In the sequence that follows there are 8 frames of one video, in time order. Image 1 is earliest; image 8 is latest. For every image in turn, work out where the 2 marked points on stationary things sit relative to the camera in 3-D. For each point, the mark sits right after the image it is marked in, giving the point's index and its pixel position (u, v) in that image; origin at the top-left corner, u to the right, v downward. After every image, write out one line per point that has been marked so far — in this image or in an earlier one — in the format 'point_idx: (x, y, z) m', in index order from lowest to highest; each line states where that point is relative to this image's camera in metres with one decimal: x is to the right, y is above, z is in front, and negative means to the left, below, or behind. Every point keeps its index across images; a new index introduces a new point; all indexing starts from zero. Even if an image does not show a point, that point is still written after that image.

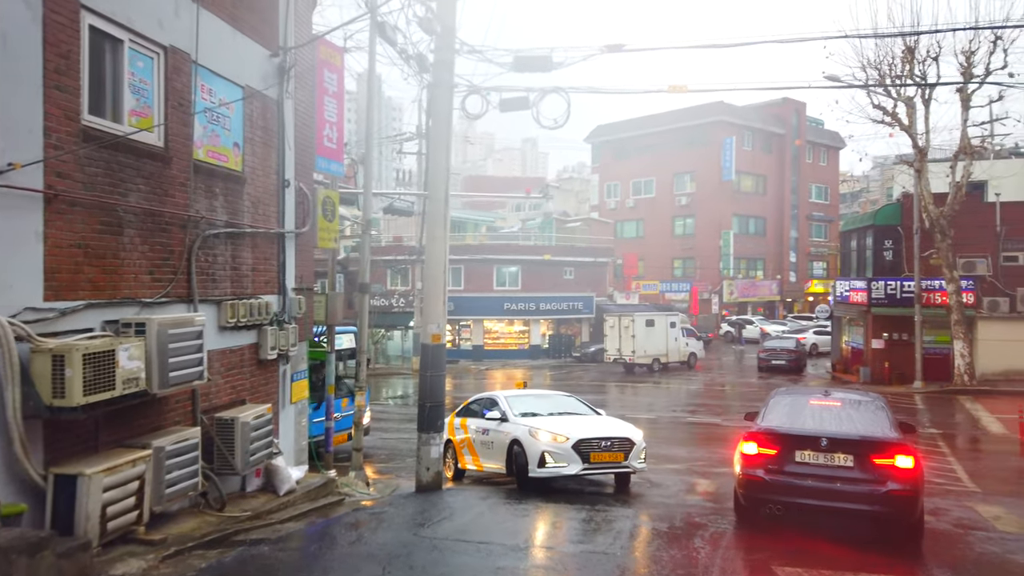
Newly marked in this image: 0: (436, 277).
0: (-1.1, +0.2, +10.9) m
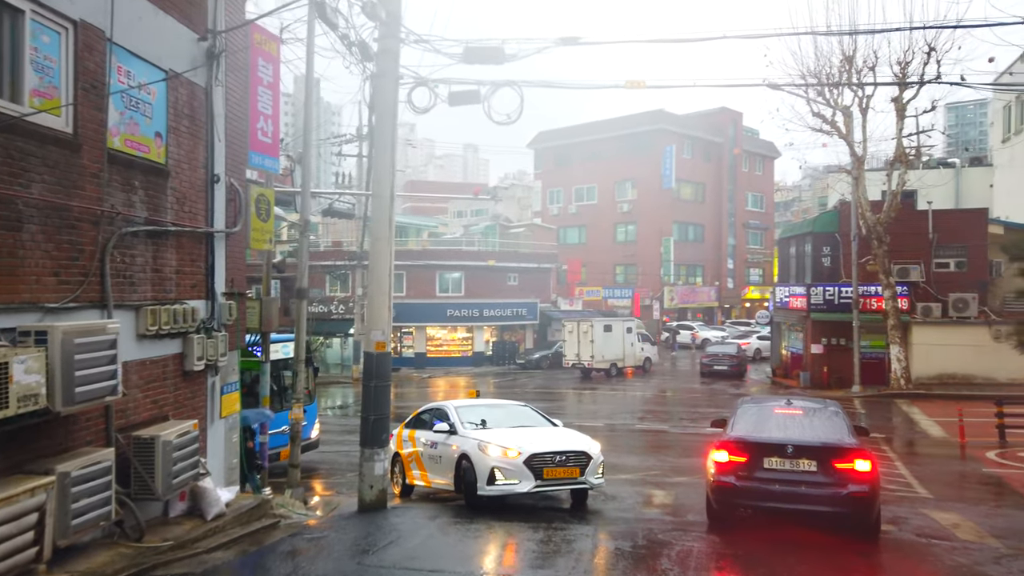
0: (-1.8, +0.1, +10.2) m
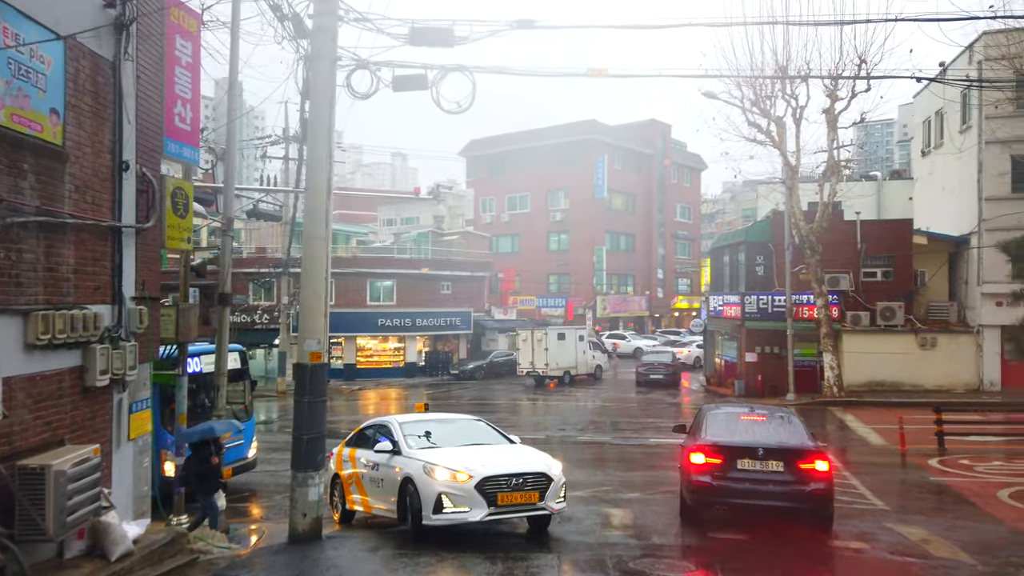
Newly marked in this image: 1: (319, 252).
0: (-2.4, 0.0, +9.2) m
1: (-2.4, +0.4, +9.3) m
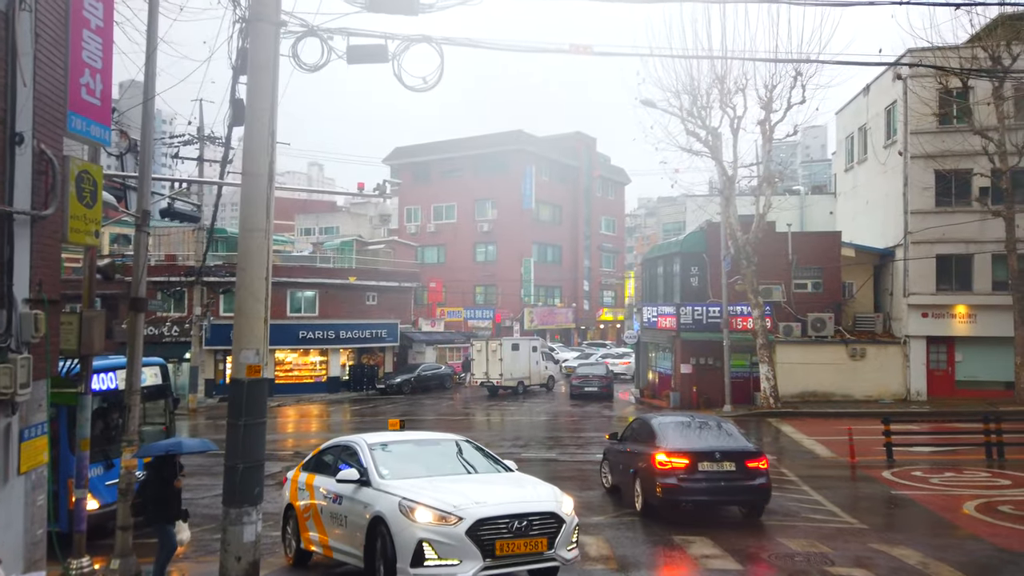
0: (-2.7, 0.0, +7.8) m
1: (-2.7, +0.4, +7.9) m
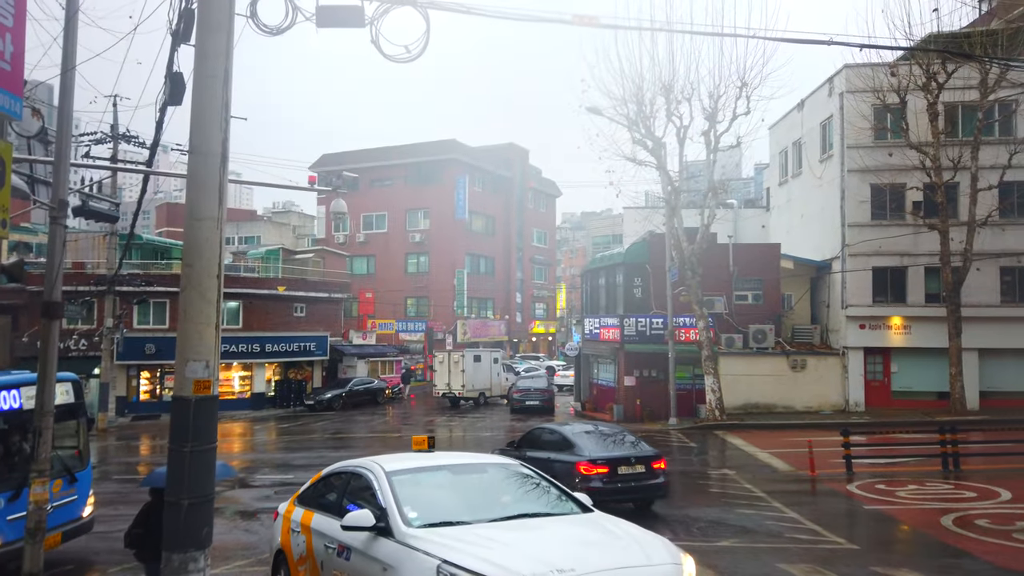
0: (-2.7, 0.0, +6.6) m
1: (-2.7, +0.4, +6.7) m
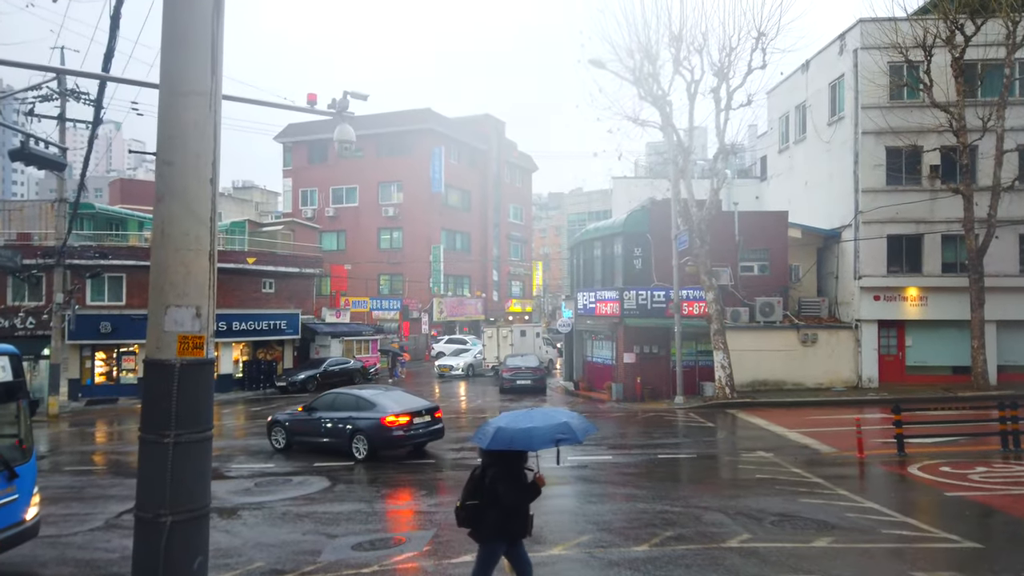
0: (-1.8, +0.6, +4.3) m
1: (-1.8, +1.0, +4.4) m
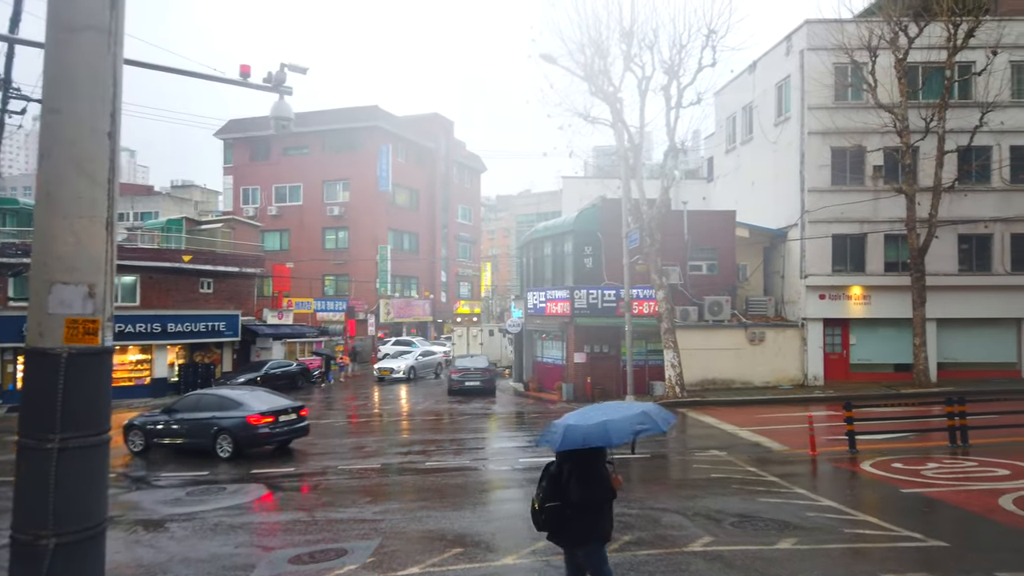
0: (-2.1, +0.7, +3.6) m
1: (-2.1, +1.1, +3.7) m
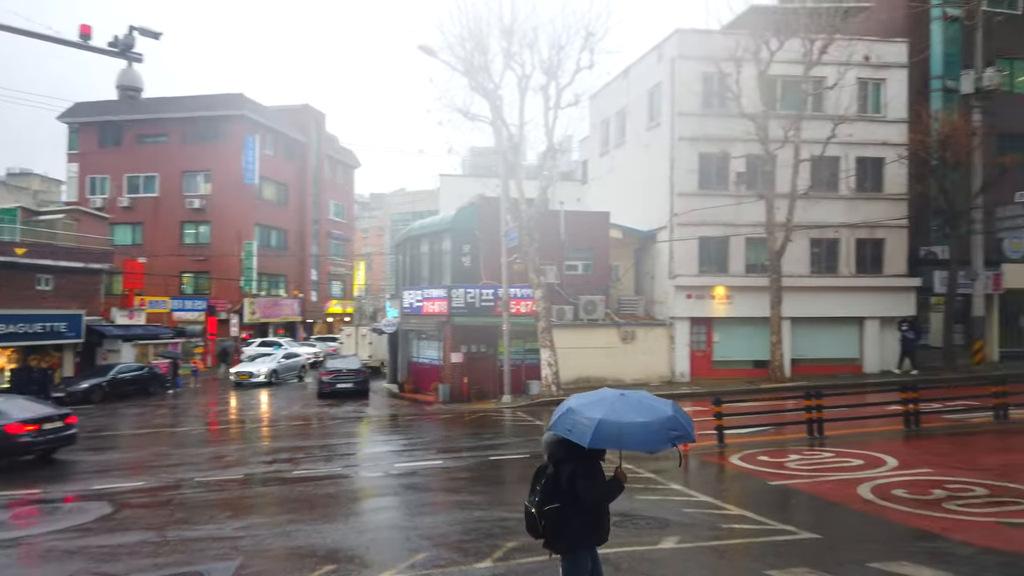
0: (-2.5, +0.7, +2.8) m
1: (-2.5, +1.1, +2.9) m
